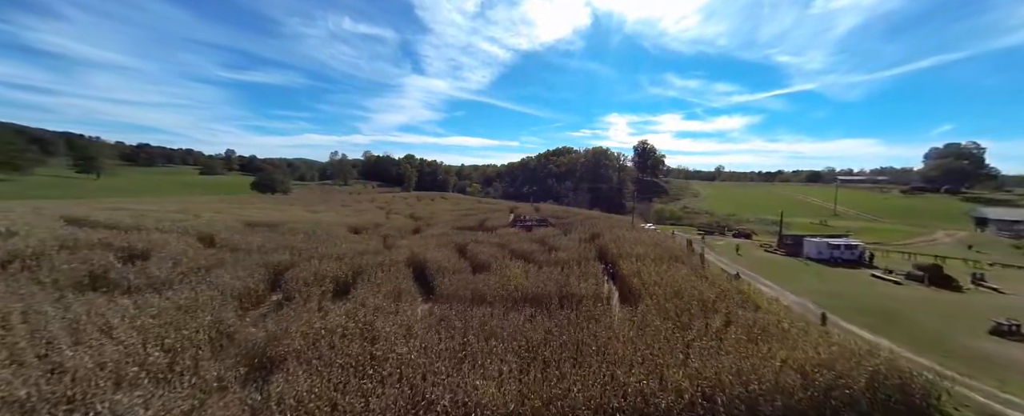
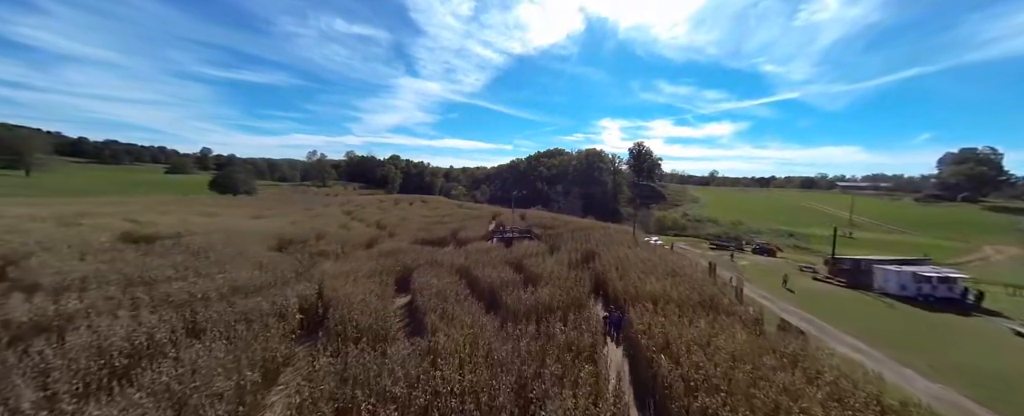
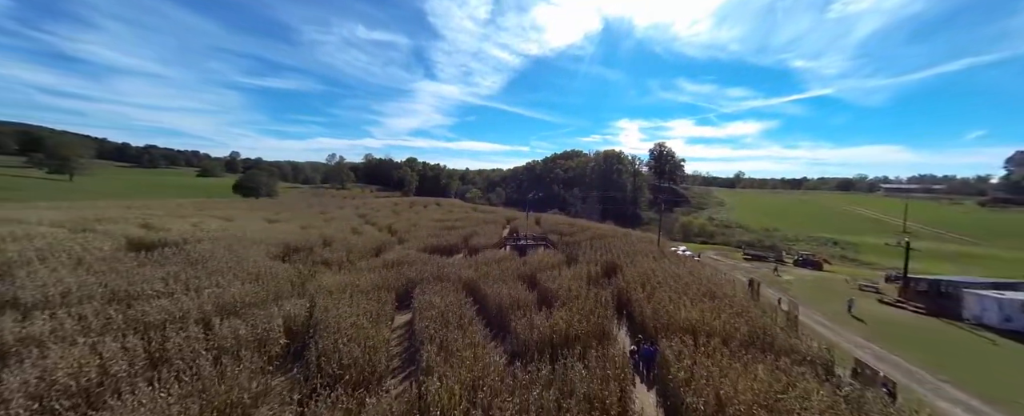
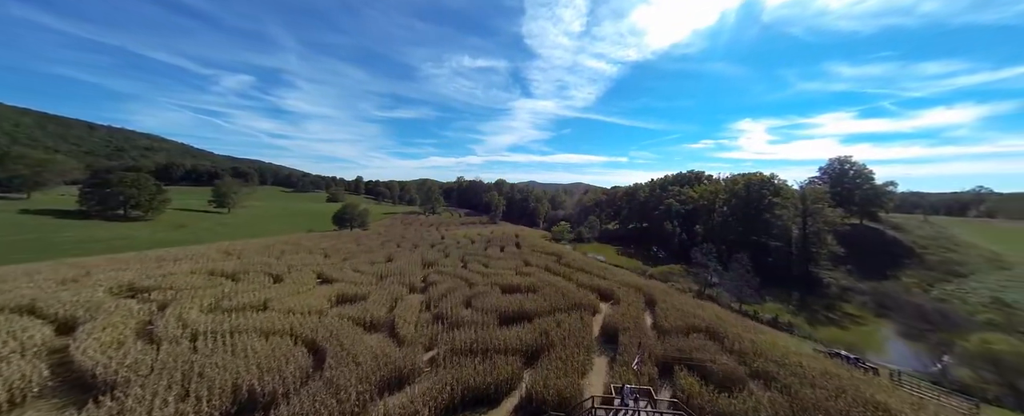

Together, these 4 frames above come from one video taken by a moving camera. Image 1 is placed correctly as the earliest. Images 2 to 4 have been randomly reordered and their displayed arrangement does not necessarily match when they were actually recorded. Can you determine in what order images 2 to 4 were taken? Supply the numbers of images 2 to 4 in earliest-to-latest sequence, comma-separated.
2, 3, 4
